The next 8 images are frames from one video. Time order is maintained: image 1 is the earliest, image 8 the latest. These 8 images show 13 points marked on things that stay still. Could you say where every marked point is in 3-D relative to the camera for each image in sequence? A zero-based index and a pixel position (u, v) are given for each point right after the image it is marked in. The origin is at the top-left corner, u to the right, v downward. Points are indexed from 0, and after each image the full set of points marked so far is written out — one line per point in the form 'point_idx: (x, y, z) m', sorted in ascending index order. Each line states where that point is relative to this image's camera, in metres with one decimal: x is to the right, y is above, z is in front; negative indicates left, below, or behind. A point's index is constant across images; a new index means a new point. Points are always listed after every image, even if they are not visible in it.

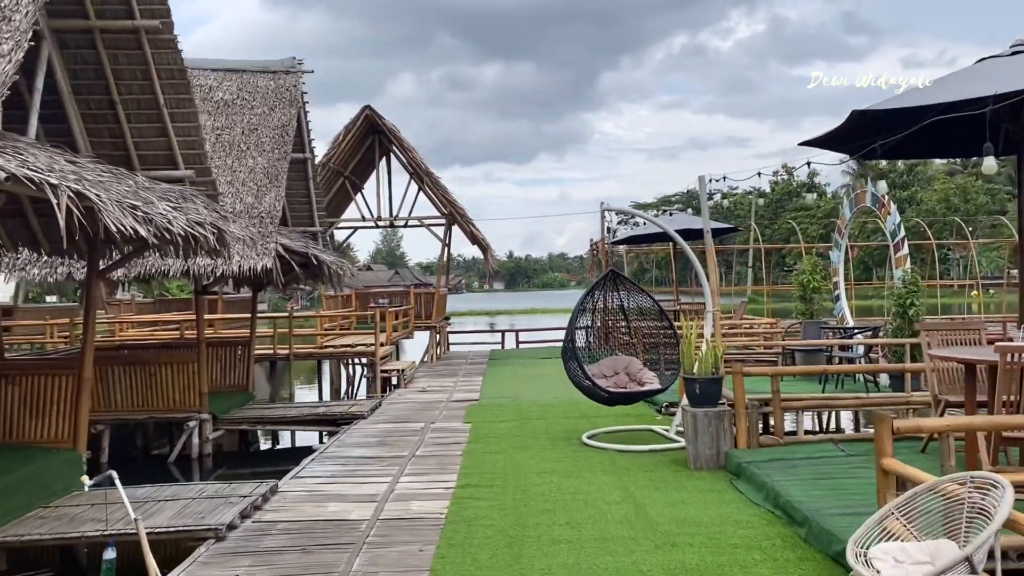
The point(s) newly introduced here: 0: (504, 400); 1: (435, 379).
0: (-0.1, -1.3, +10.3) m
1: (-1.1, -1.3, +12.9) m
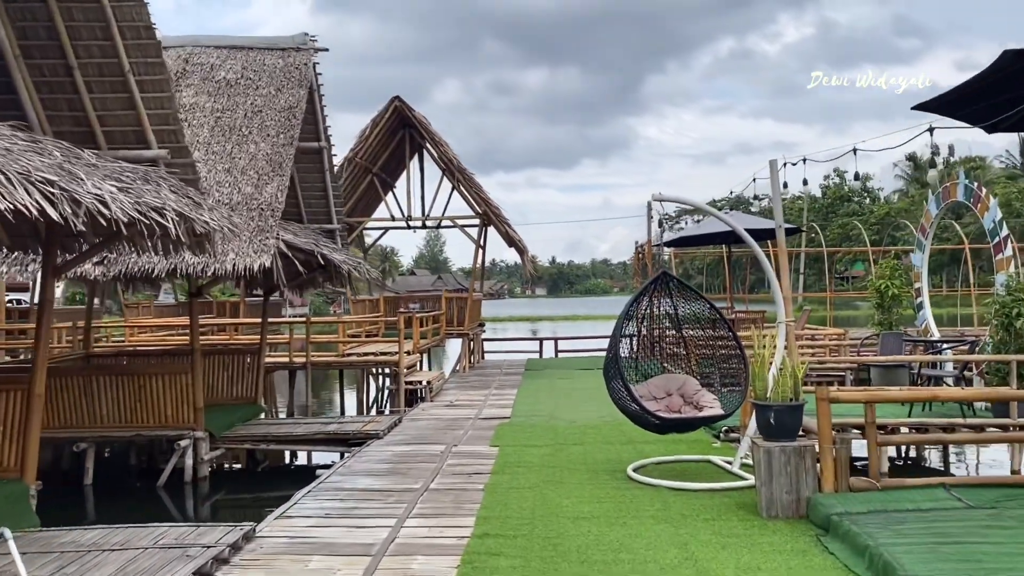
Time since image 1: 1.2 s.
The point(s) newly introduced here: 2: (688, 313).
0: (+0.3, -1.4, +9.2) m
1: (-0.6, -1.4, +11.8) m
2: (+1.4, -0.2, +6.8) m
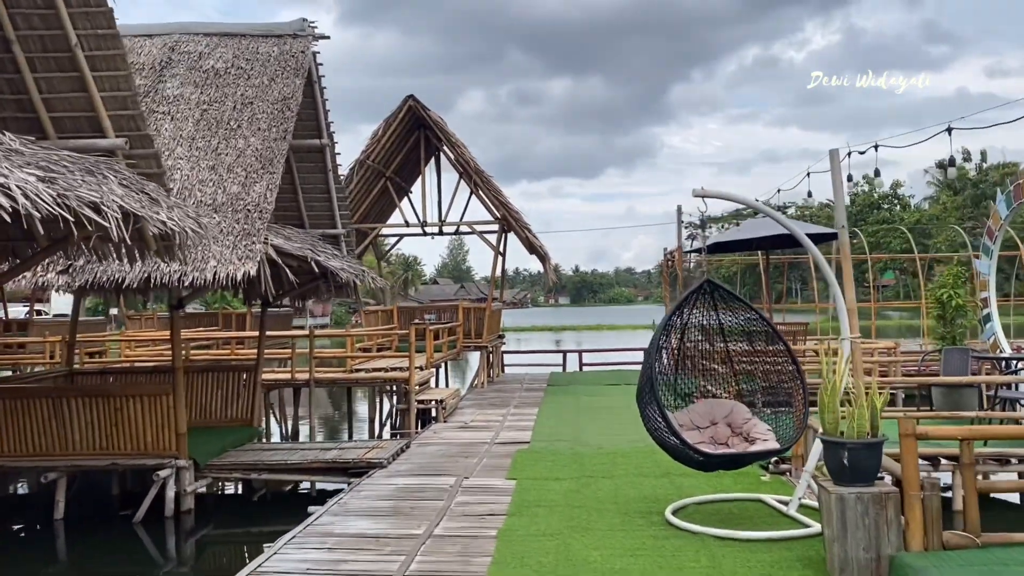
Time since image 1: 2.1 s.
0: (+0.5, -1.5, +8.3) m
1: (-0.4, -1.5, +10.9) m
2: (+1.5, -0.2, +5.9) m
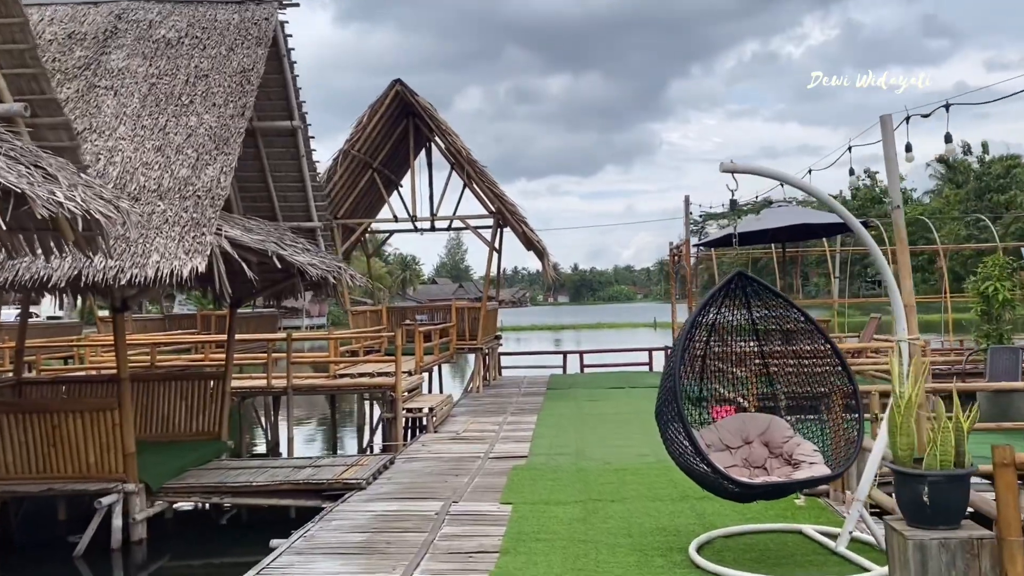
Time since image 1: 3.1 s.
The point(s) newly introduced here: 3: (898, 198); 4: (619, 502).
0: (+0.4, -1.4, +7.4) m
1: (-0.4, -1.5, +10.0) m
2: (+1.4, -0.2, +5.0) m
3: (+2.0, +0.5, +4.7) m
4: (+0.7, -1.4, +5.8) m
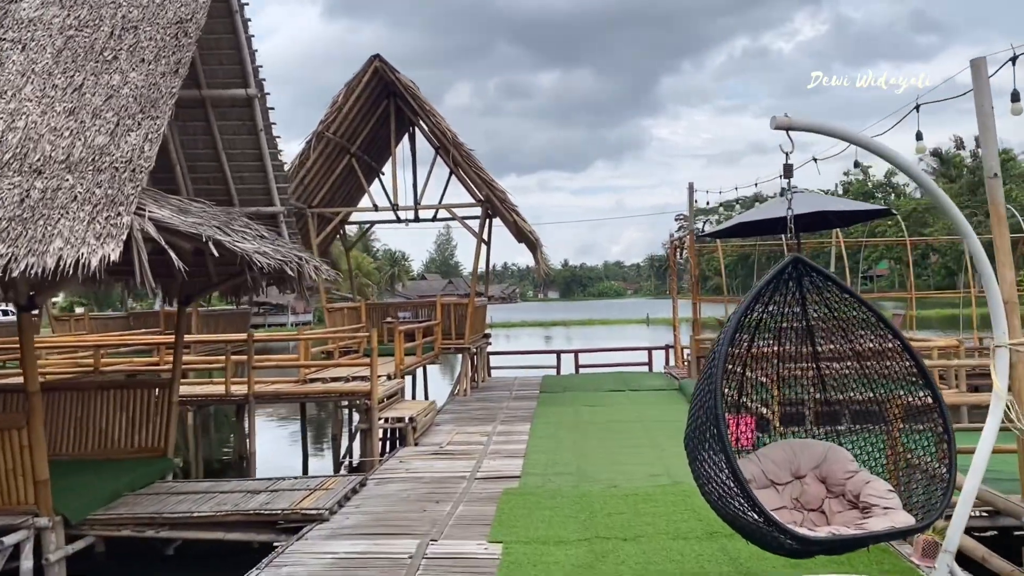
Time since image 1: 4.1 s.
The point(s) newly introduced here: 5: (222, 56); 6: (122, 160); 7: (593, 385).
0: (+0.4, -1.4, +6.3) m
1: (-0.5, -1.4, +8.9) m
2: (+1.4, -0.2, +4.0) m
3: (+2.0, +0.5, +3.7) m
4: (+0.6, -1.3, +4.8) m
5: (-2.2, +1.8, +6.9) m
6: (-2.1, +0.7, +4.7) m
7: (+1.2, -1.4, +13.0) m
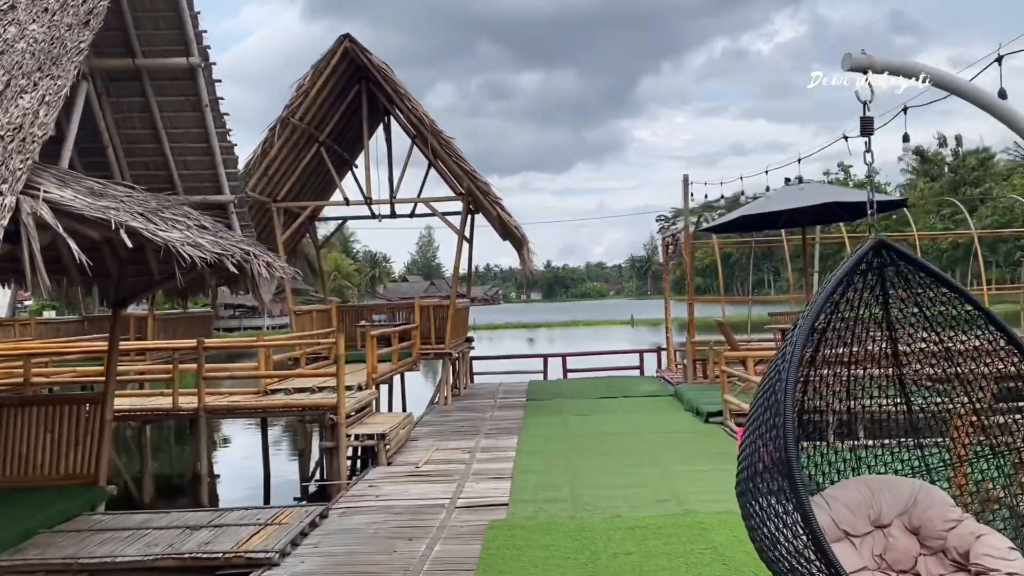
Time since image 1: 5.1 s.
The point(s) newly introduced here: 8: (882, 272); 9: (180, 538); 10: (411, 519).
0: (+0.3, -1.4, +5.4) m
1: (-0.6, -1.4, +8.0) m
2: (+1.3, -0.1, +3.1) m
3: (+1.9, +0.5, +2.8) m
4: (+0.6, -1.3, +3.9) m
5: (-2.3, +1.8, +5.9) m
6: (-2.1, +0.7, +3.8) m
7: (+0.9, -1.4, +12.1) m
8: (+1.1, +0.1, +3.0) m
9: (-1.9, -1.4, +5.1) m
10: (-0.6, -1.4, +5.5) m
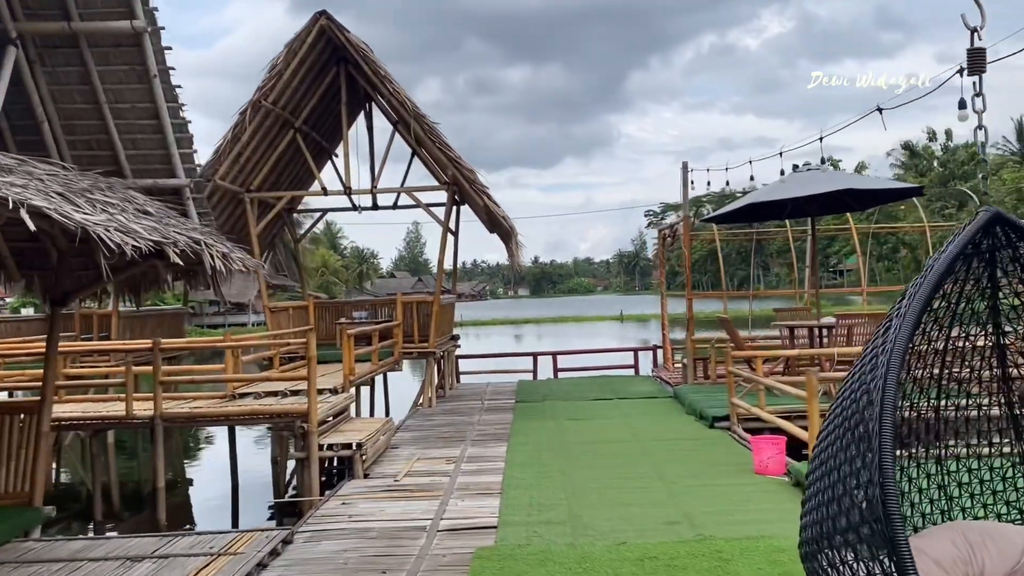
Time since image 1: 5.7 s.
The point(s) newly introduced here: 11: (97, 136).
0: (+0.2, -1.3, +4.8) m
1: (-0.7, -1.4, +7.4) m
2: (+1.3, -0.1, +2.5) m
3: (+1.9, +0.6, +2.2) m
4: (+0.6, -1.3, +3.2) m
5: (-2.4, +1.8, +5.2) m
6: (-2.2, +0.7, +3.1) m
7: (+0.8, -1.3, +11.4) m
8: (+1.1, +0.1, +2.4) m
9: (-1.9, -1.4, +4.4) m
10: (-0.7, -1.4, +4.9) m
11: (-2.6, +1.0, +5.7) m
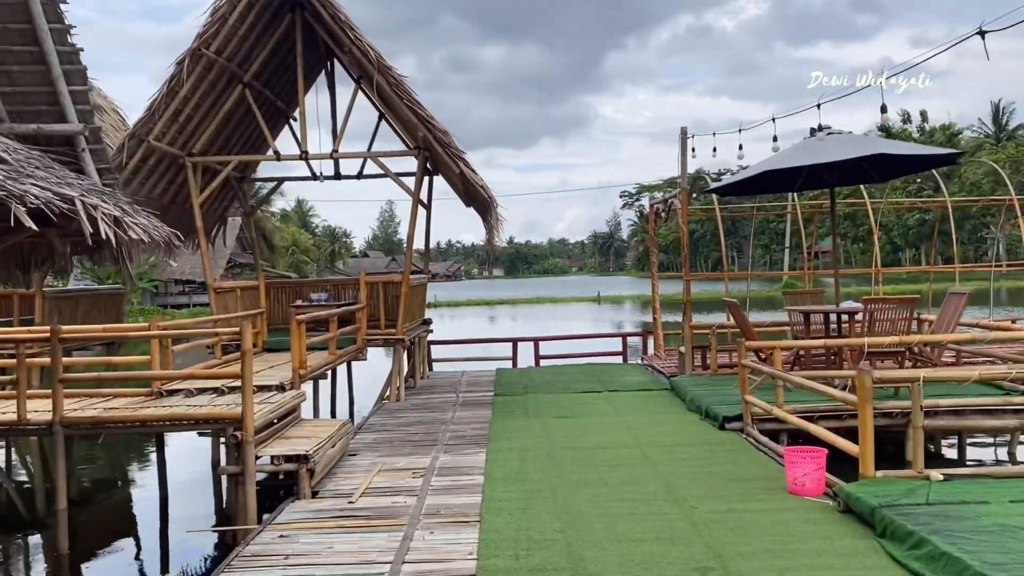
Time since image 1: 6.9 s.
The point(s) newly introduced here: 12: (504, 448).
0: (+0.2, -1.2, +3.6) m
1: (-0.9, -1.2, +6.2) m
2: (+1.3, -0.1, +1.3) m
3: (+1.9, +0.6, +1.0) m
4: (+0.5, -1.2, +2.1) m
5: (-2.5, +1.9, +3.9) m
6: (-2.2, +0.8, +1.8) m
7: (+0.5, -1.1, +10.3) m
8: (+1.1, +0.1, +1.2) m
9: (-2.0, -1.3, +3.2) m
10: (-0.8, -1.3, +3.7) m
11: (-2.7, +1.1, +4.4) m
12: (0.0, -1.2, +6.5) m
